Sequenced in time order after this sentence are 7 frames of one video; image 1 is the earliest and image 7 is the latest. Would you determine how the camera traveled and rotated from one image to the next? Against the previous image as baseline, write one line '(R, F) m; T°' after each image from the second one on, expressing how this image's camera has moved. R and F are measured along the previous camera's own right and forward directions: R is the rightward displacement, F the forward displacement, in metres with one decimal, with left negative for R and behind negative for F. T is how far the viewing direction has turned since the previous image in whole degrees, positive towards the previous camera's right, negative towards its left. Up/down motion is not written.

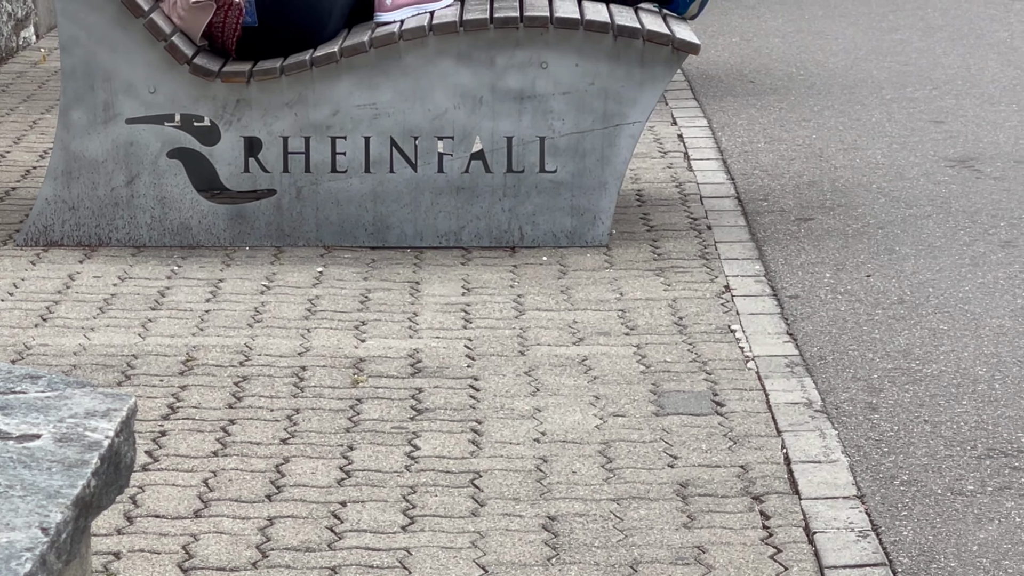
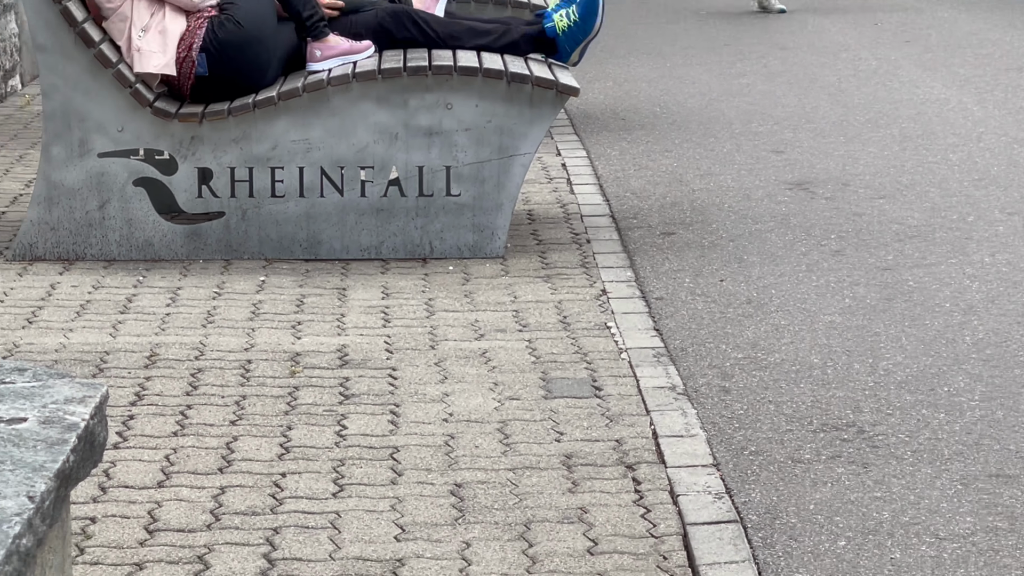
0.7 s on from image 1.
(+0.3, -0.5) m; 0°
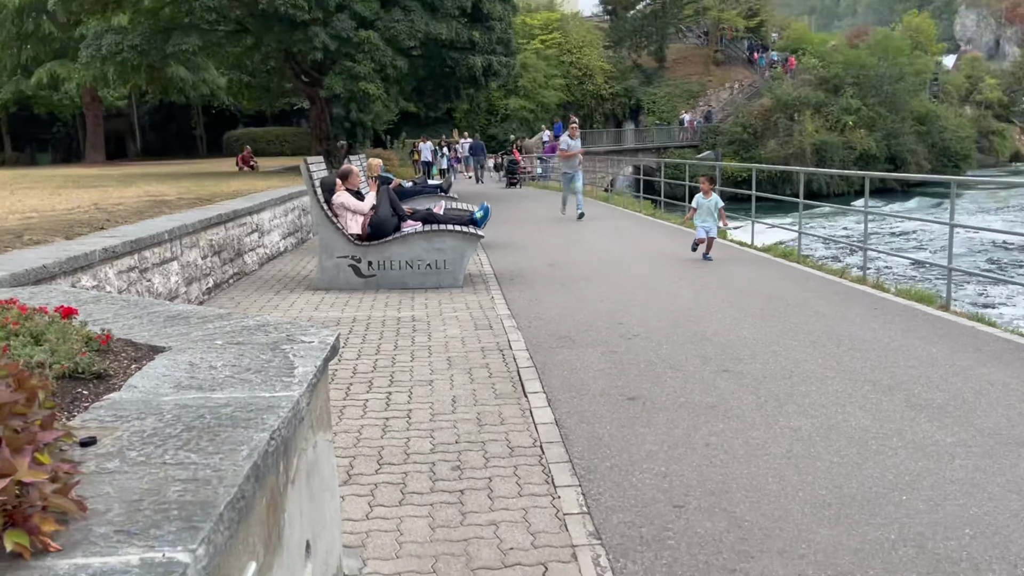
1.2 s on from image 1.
(0.0, -6.2) m; +3°
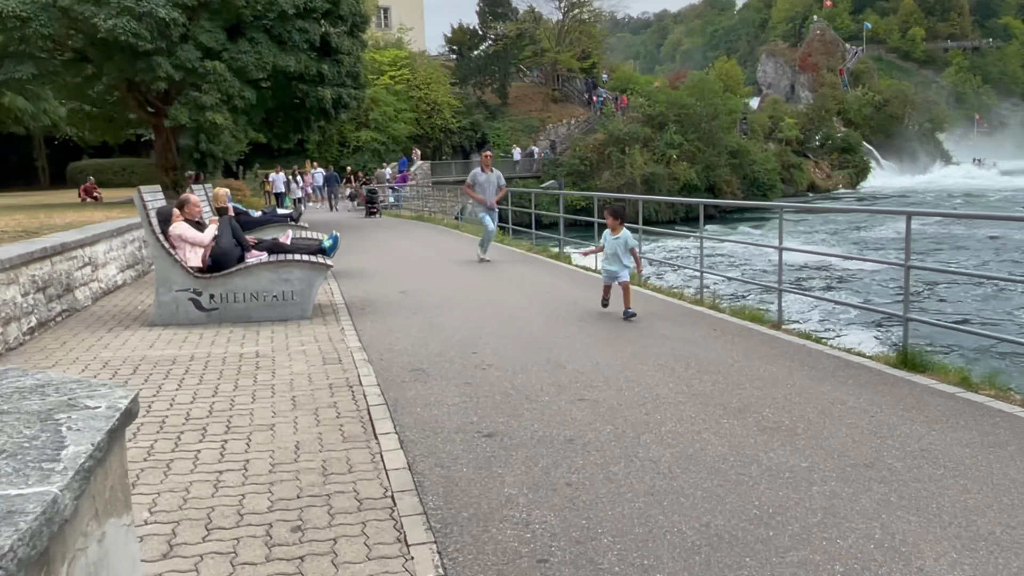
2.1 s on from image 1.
(+0.1, -0.1) m; +9°
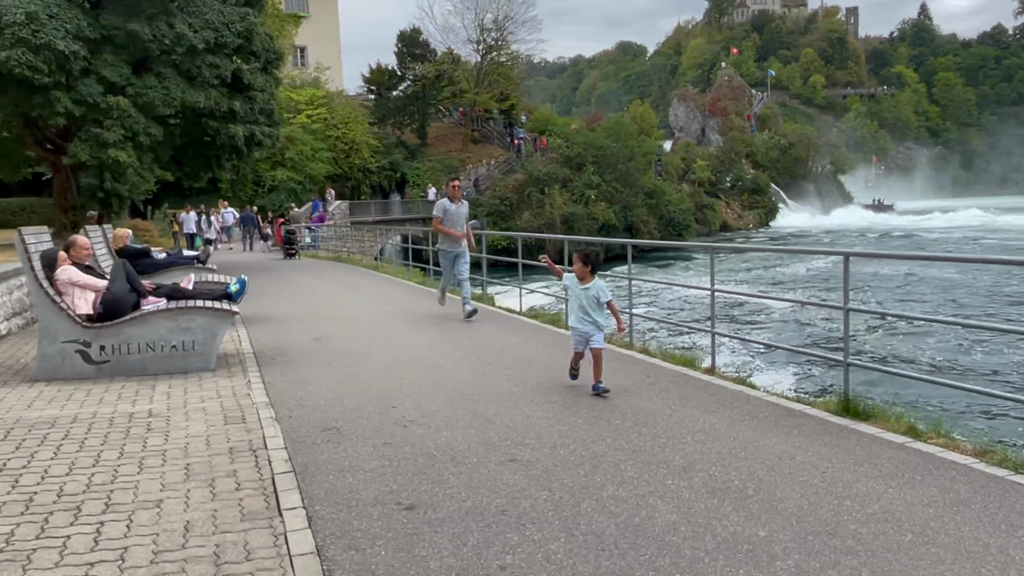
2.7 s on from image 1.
(0.0, +0.5) m; +5°
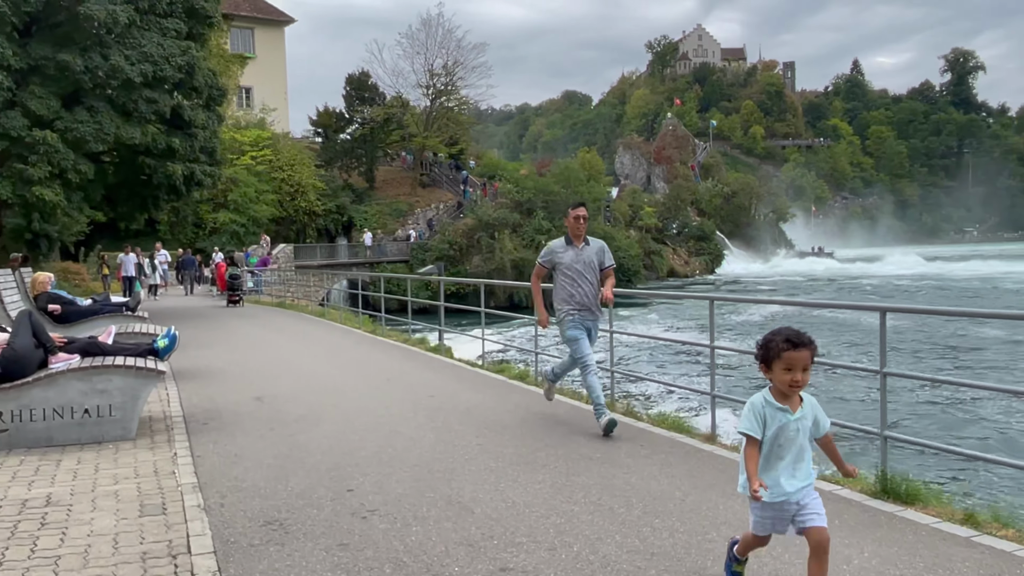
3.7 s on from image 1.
(-0.2, +0.9) m; +4°
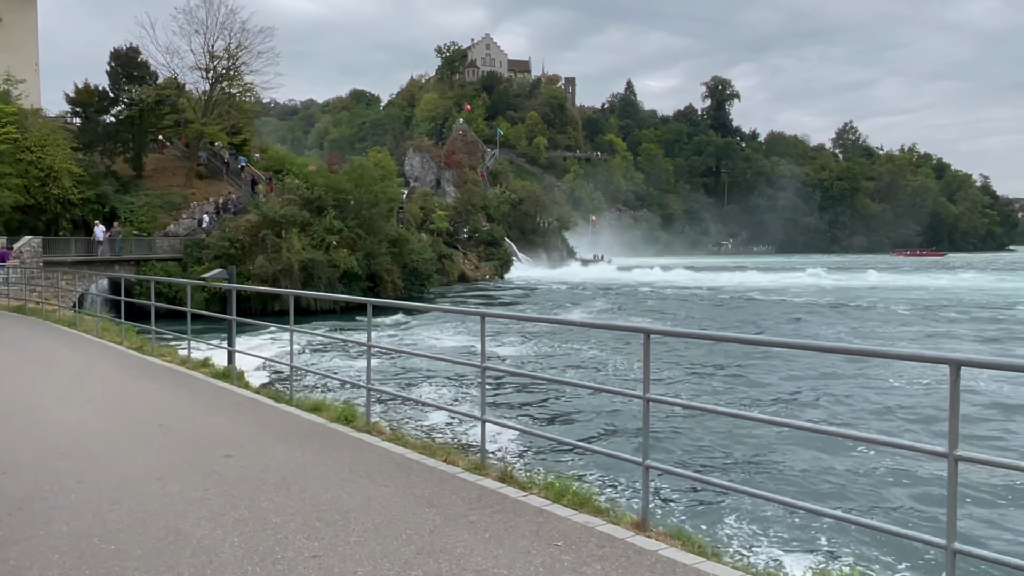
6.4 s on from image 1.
(-0.4, +2.2) m; +14°
